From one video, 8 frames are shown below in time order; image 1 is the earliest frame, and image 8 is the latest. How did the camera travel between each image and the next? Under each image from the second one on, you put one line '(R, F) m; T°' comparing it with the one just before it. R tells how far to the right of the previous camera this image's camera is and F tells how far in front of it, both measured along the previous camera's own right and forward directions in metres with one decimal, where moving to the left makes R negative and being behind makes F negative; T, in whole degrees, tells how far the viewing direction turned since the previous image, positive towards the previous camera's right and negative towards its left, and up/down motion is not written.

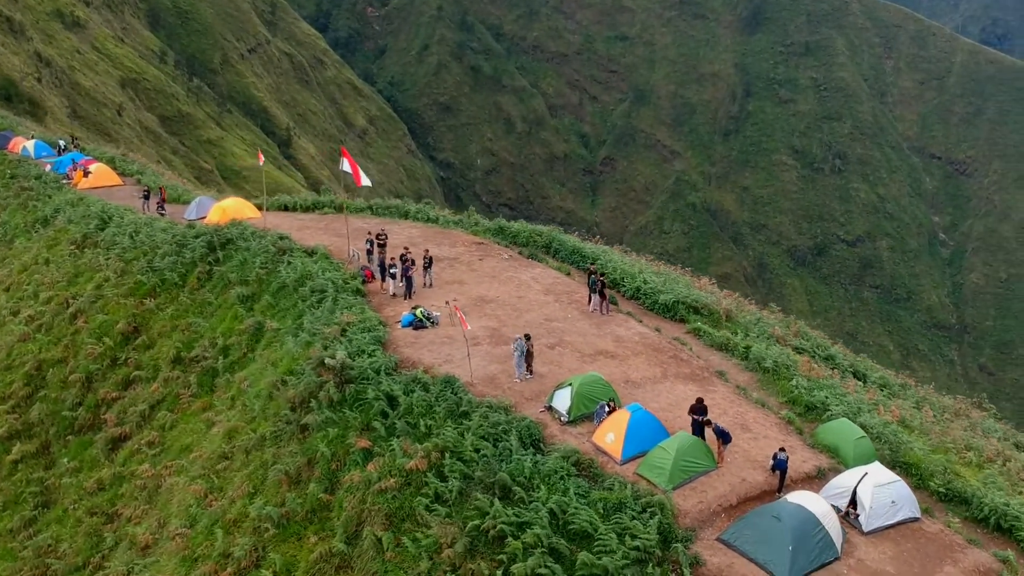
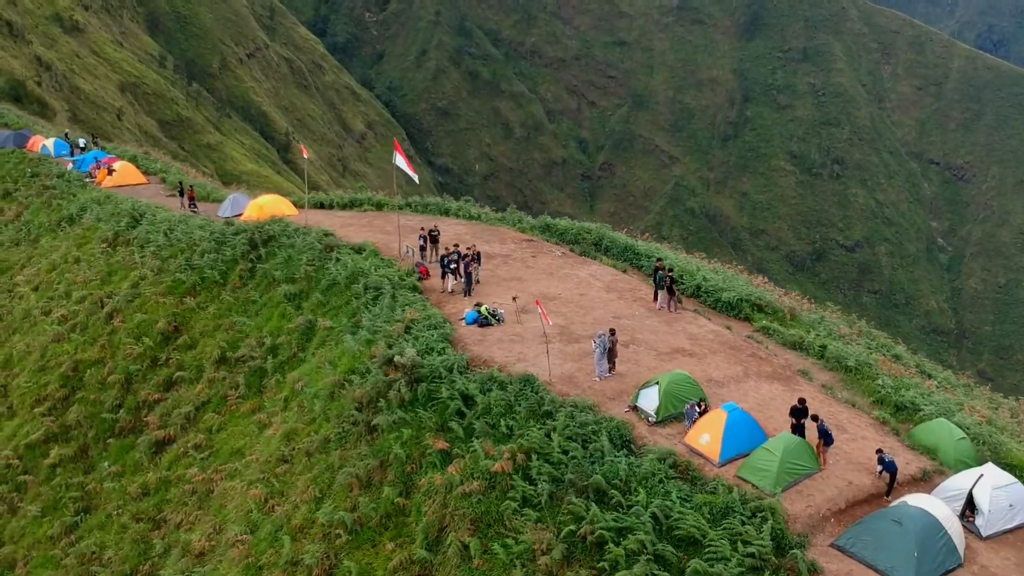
(-1.4, +0.8) m; 0°
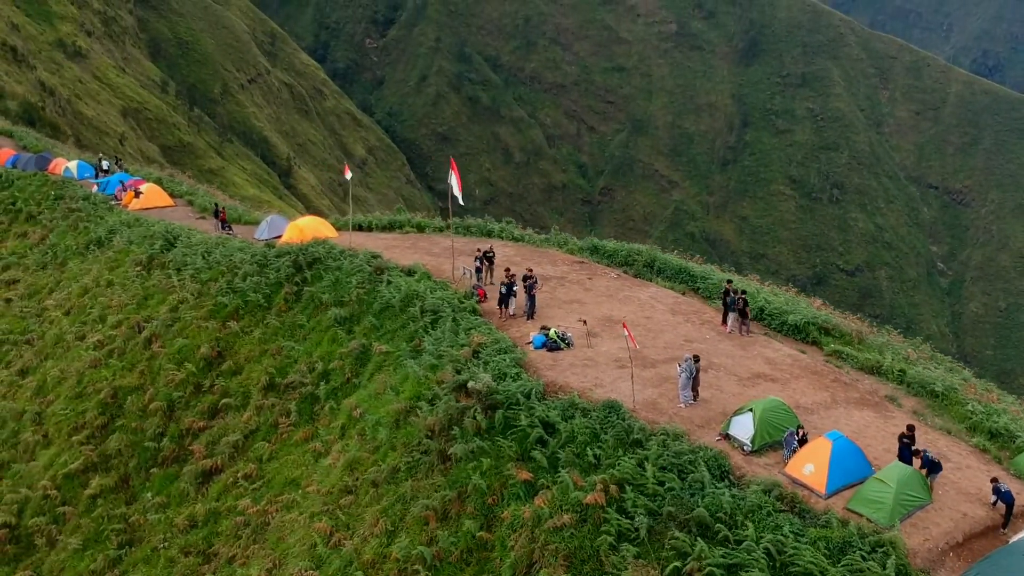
(-1.4, +0.7) m; 0°
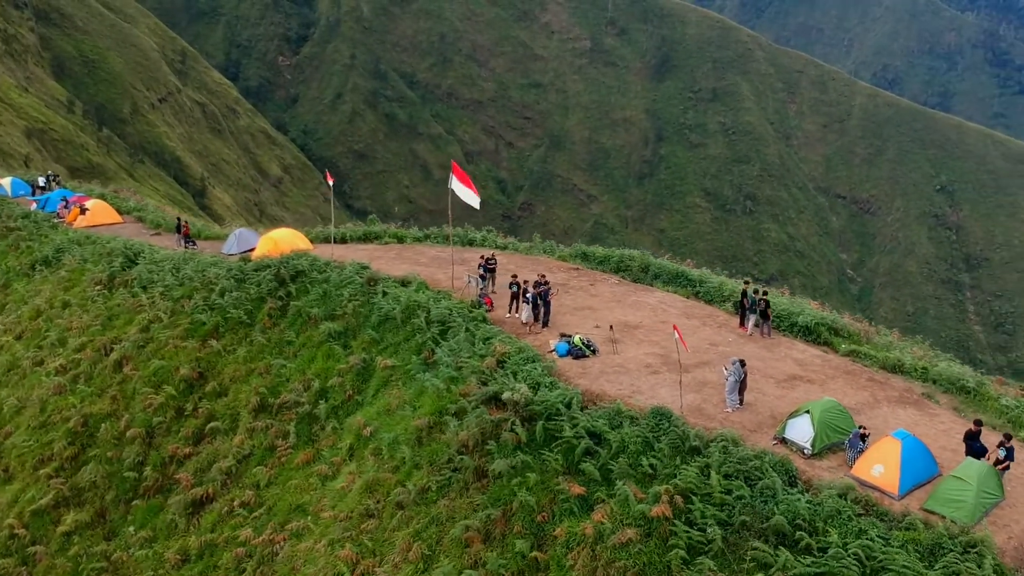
(-1.9, +0.9) m; +5°
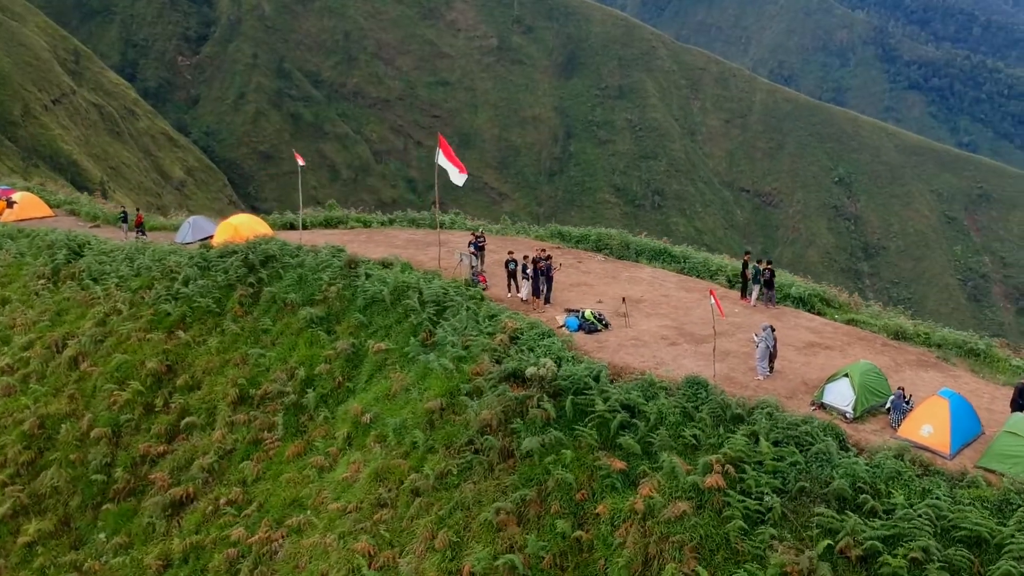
(-1.7, +0.9) m; +5°
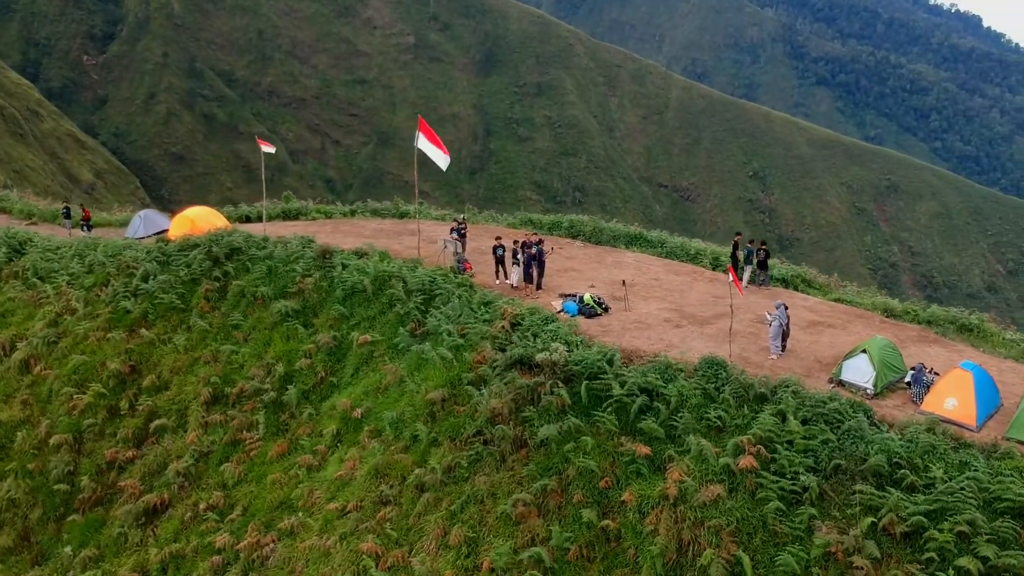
(-1.3, +0.7) m; +5°
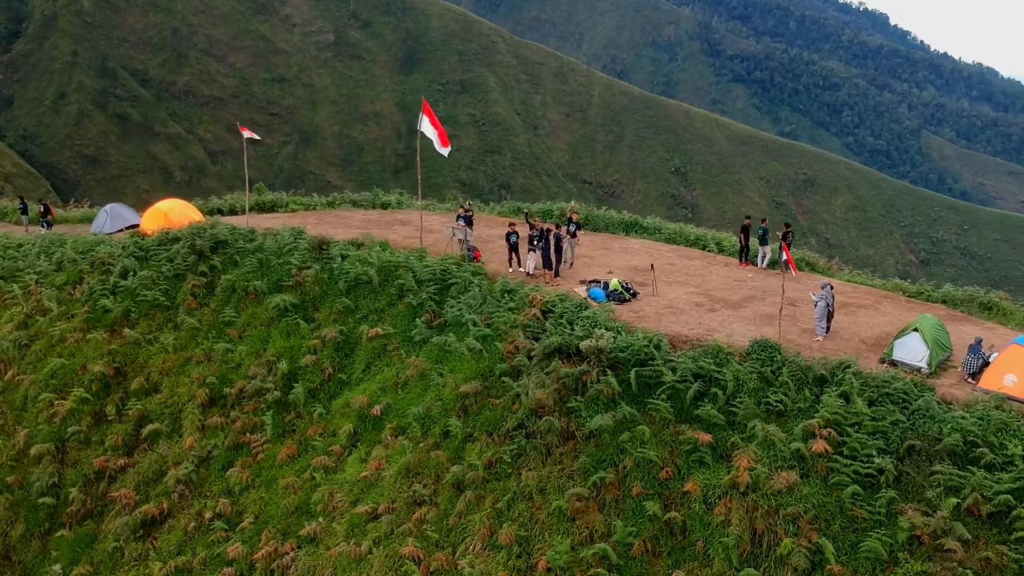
(-1.6, +0.8) m; +4°
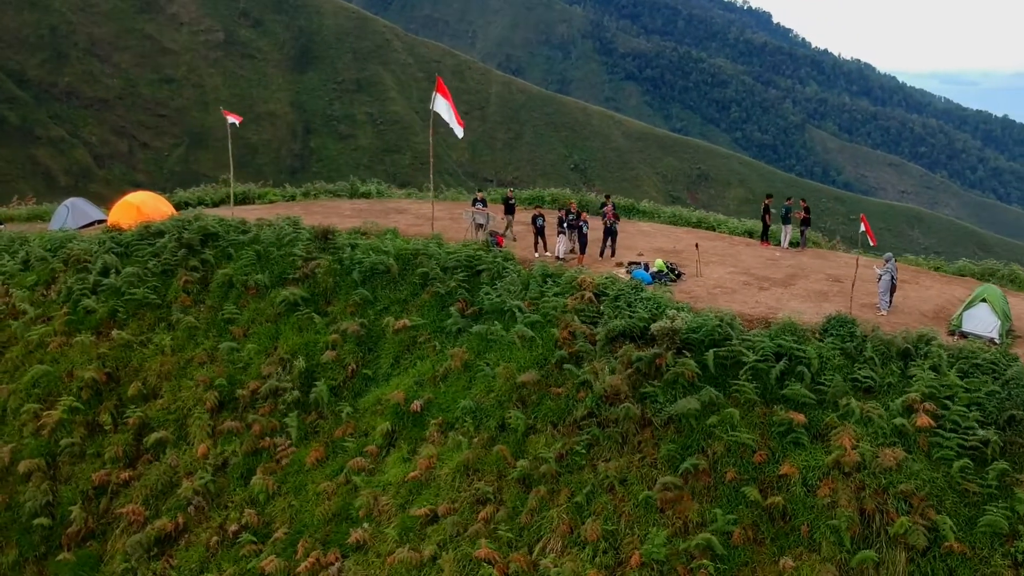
(-2.2, +0.9) m; +6°
